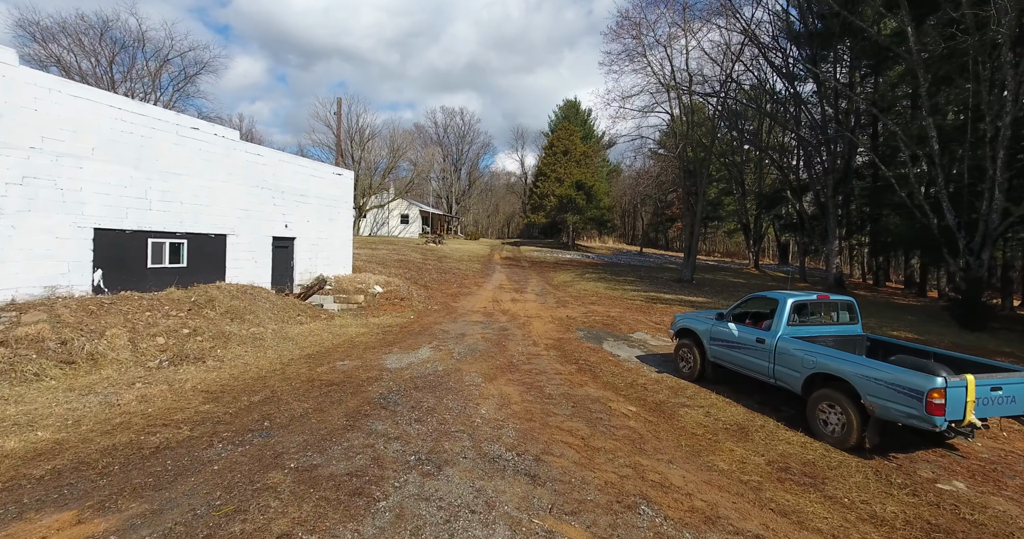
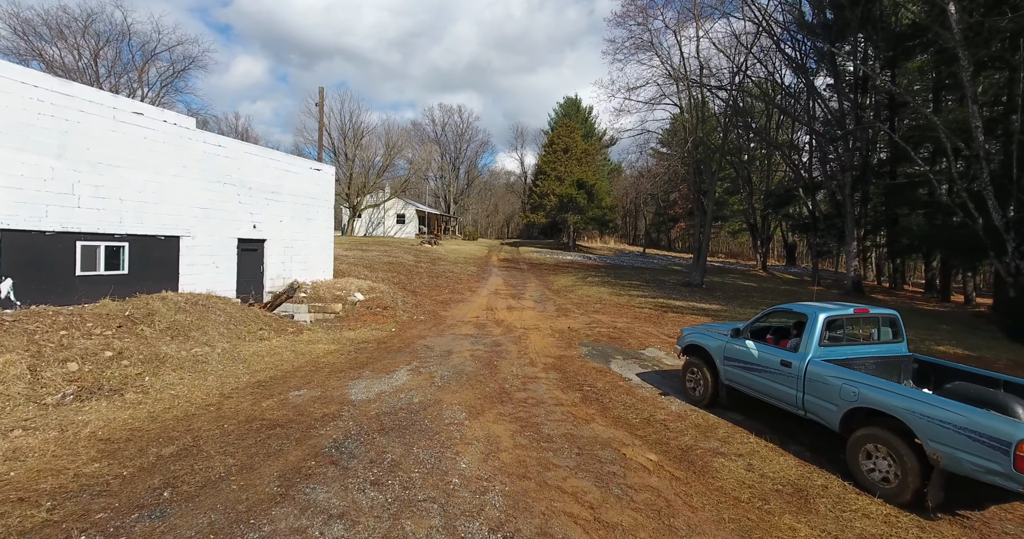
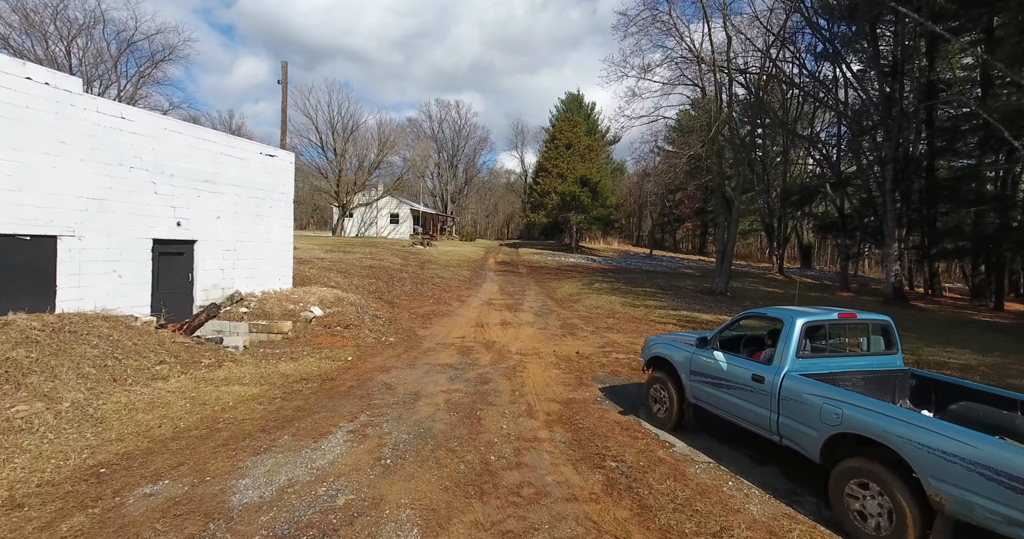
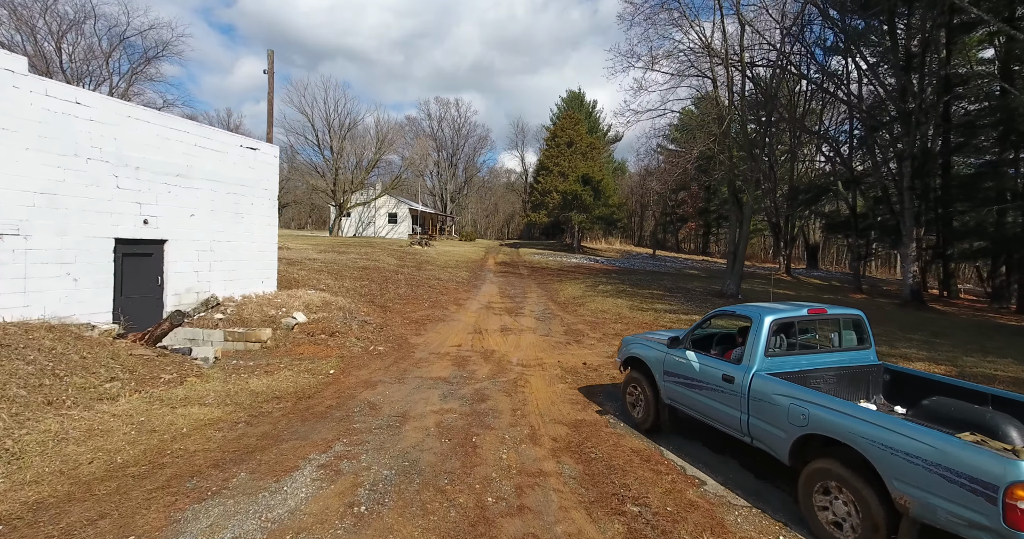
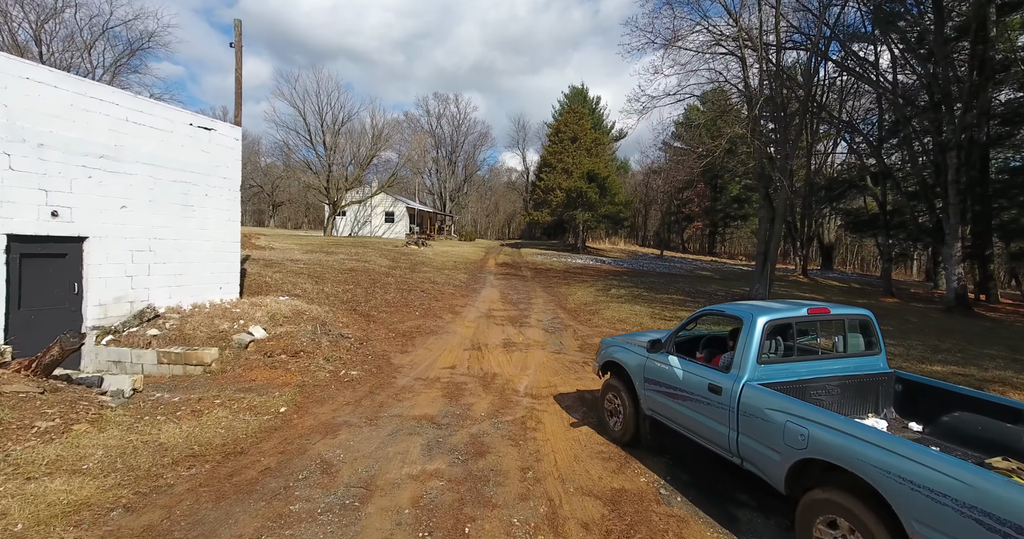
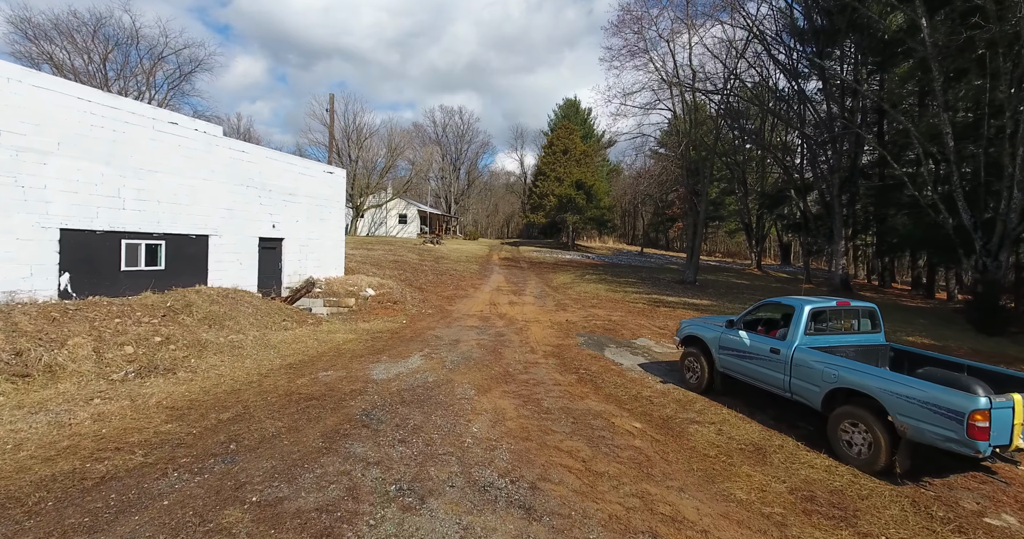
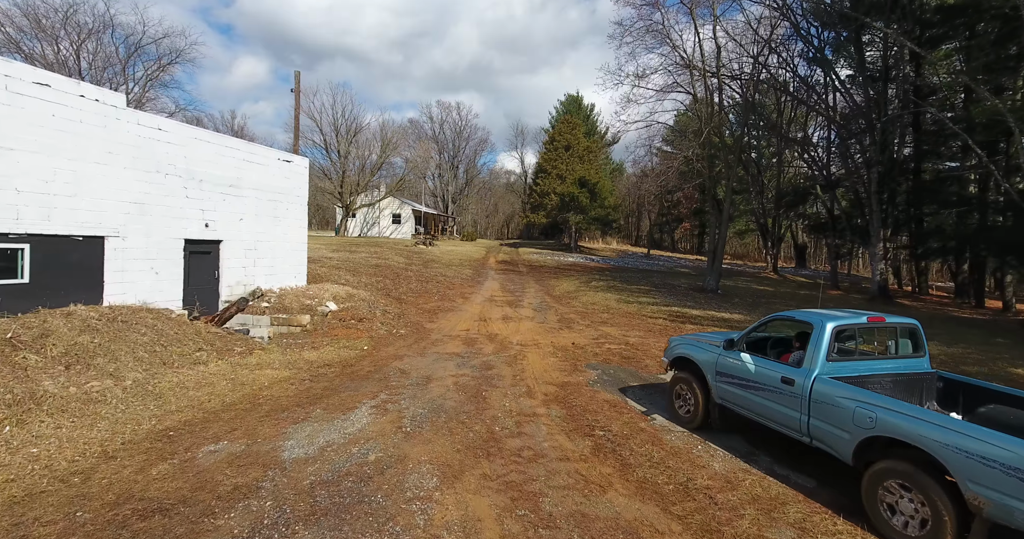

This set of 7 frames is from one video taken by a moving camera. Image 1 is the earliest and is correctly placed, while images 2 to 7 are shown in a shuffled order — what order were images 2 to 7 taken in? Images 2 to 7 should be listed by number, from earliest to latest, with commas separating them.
6, 2, 7, 3, 4, 5
